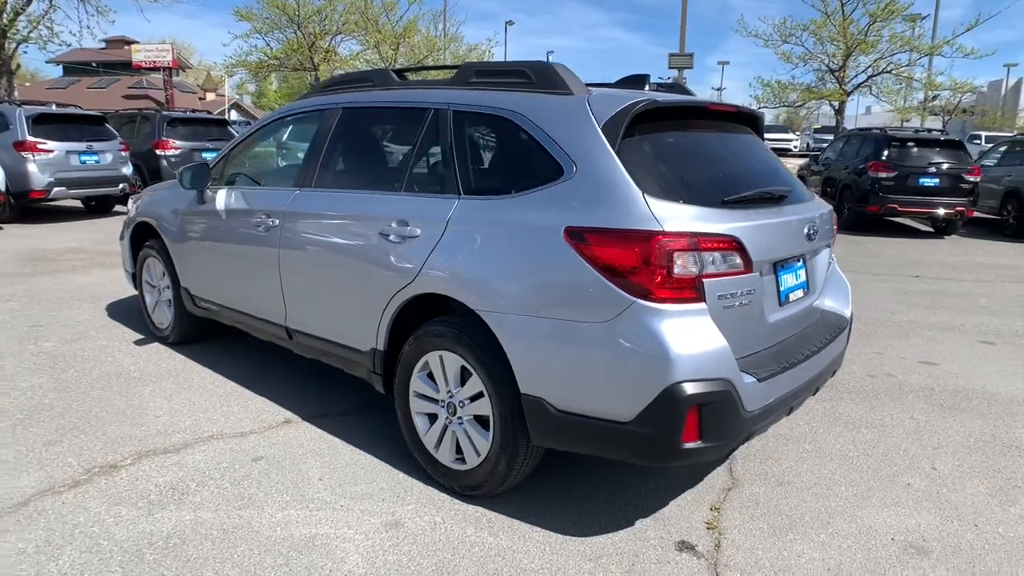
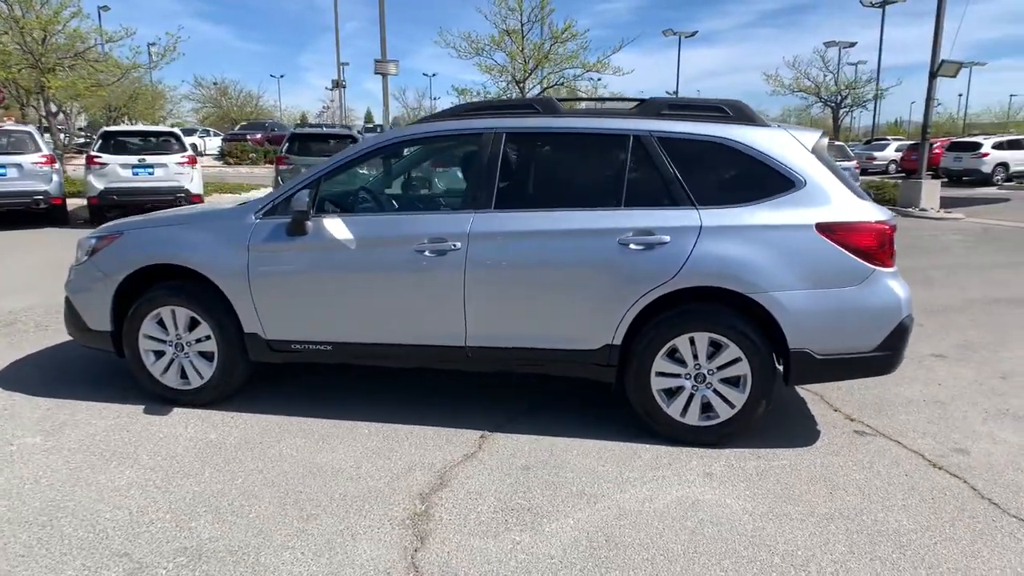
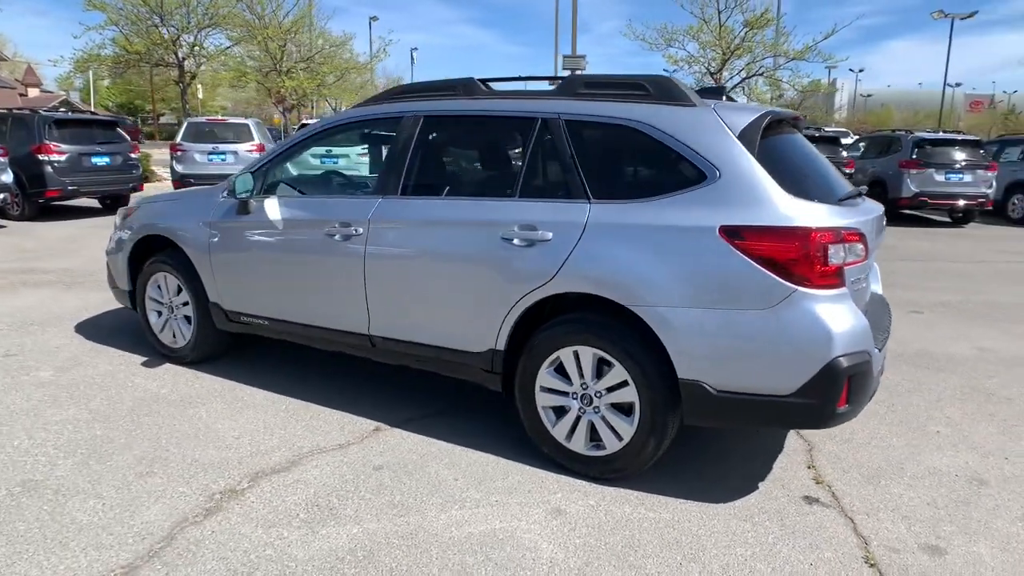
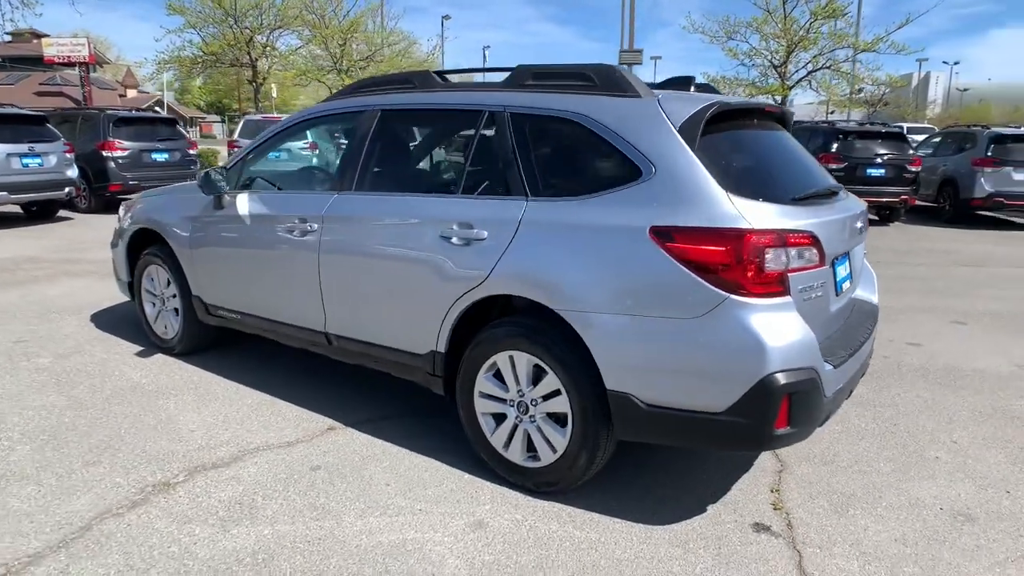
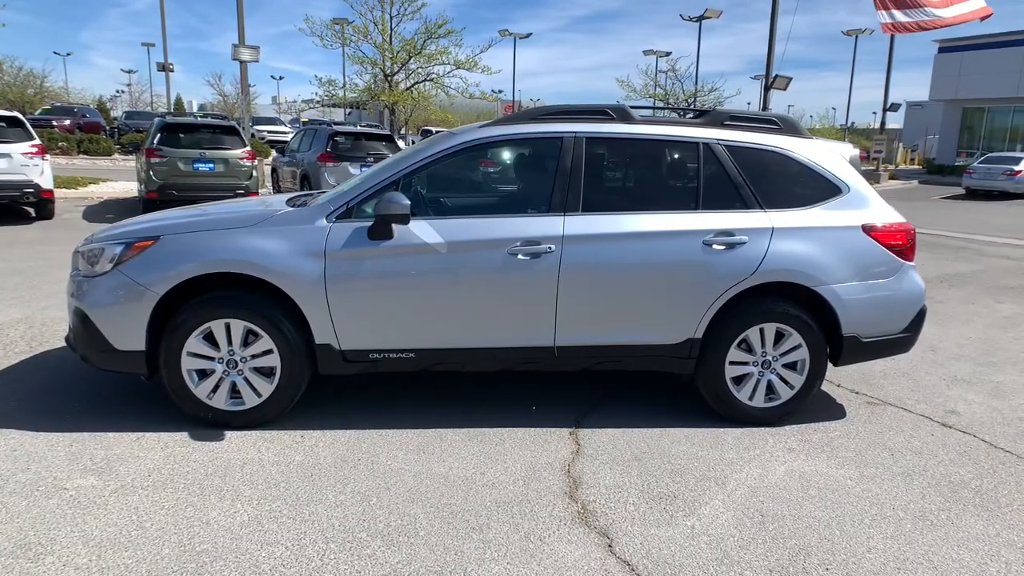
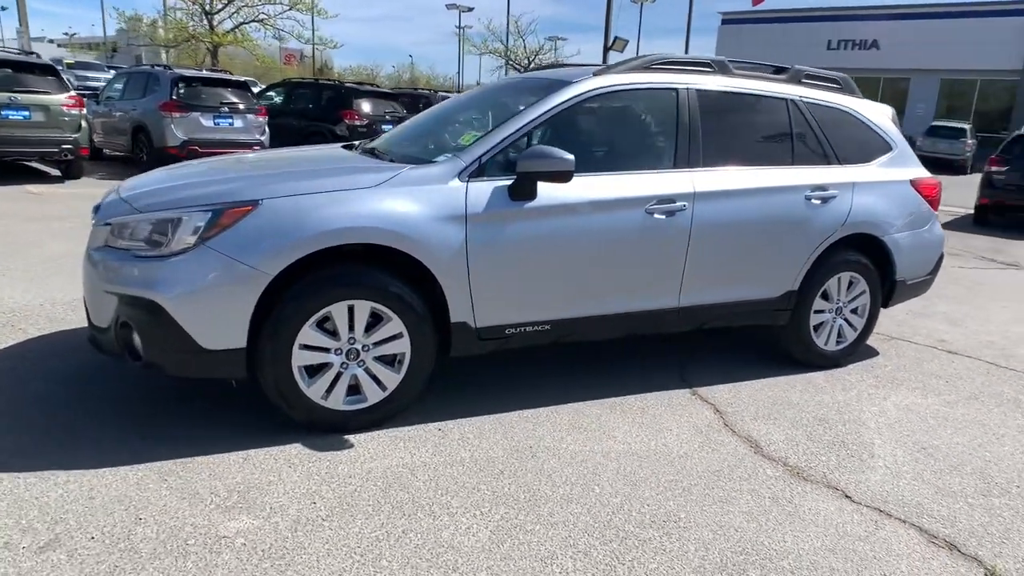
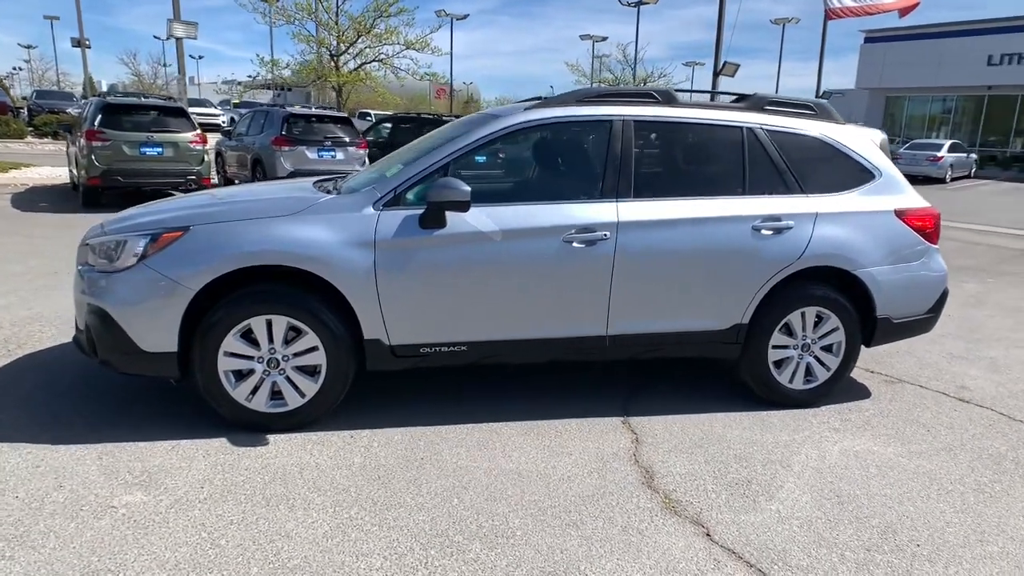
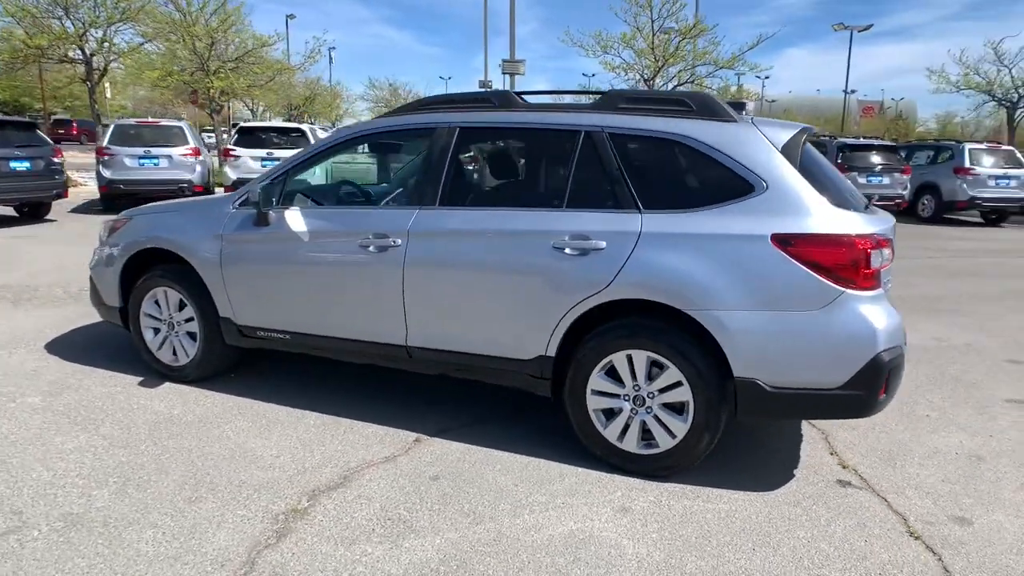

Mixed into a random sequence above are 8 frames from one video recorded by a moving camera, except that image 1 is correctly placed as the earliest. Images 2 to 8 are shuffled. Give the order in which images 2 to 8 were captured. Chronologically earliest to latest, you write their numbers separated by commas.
4, 3, 8, 2, 5, 7, 6
